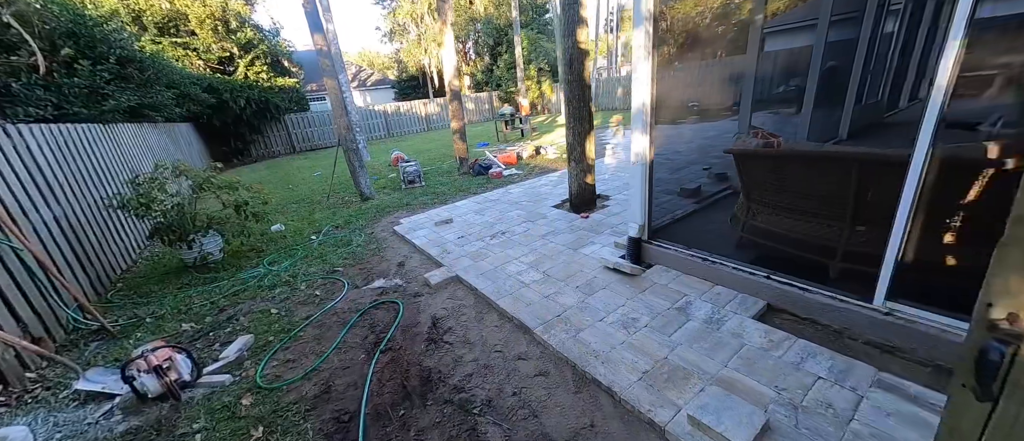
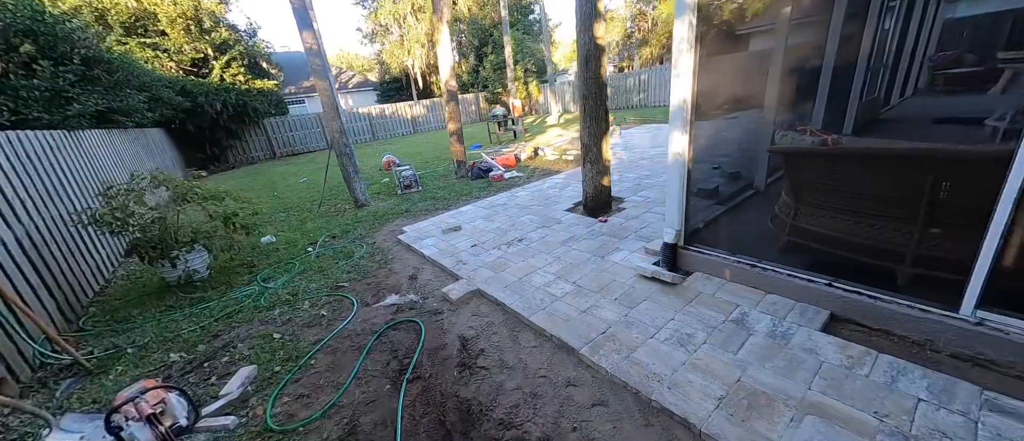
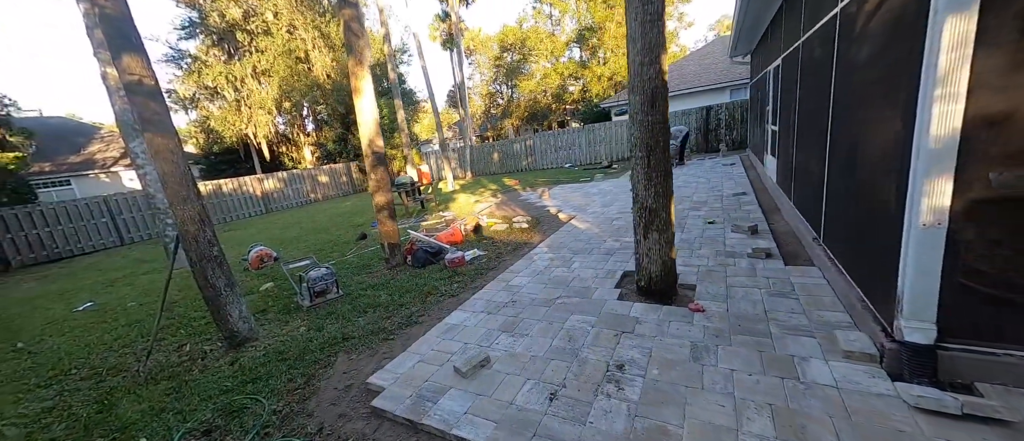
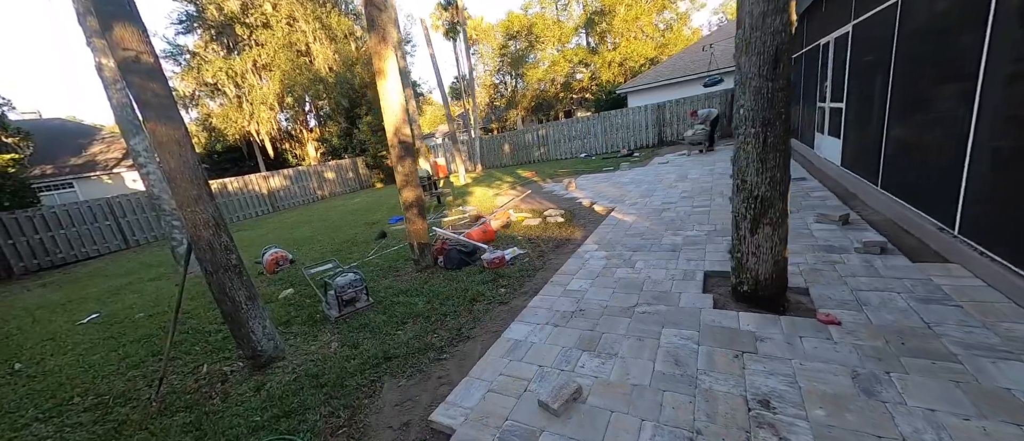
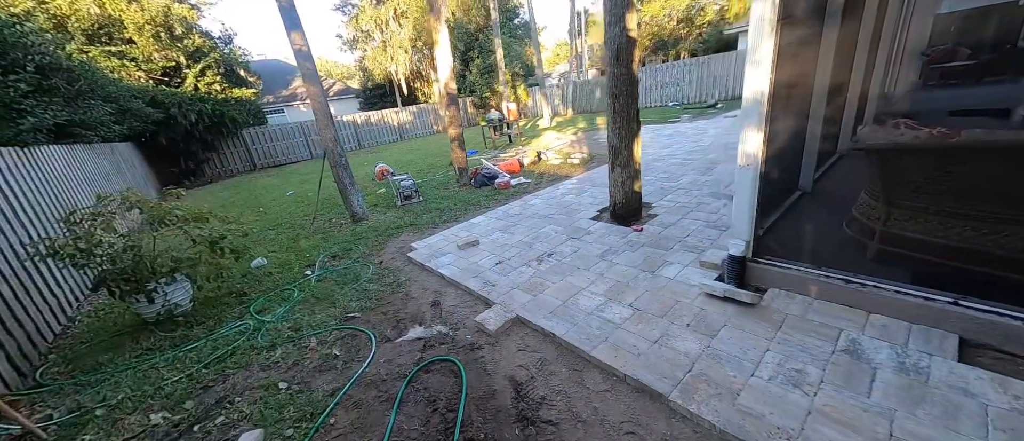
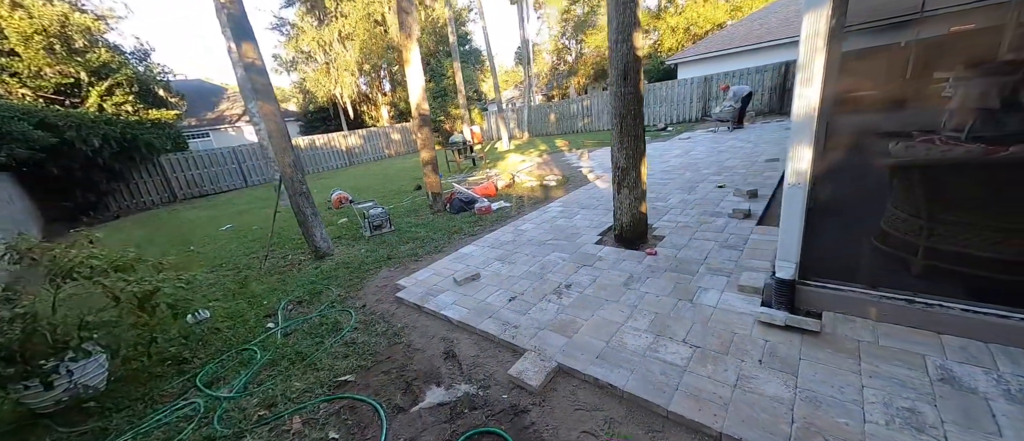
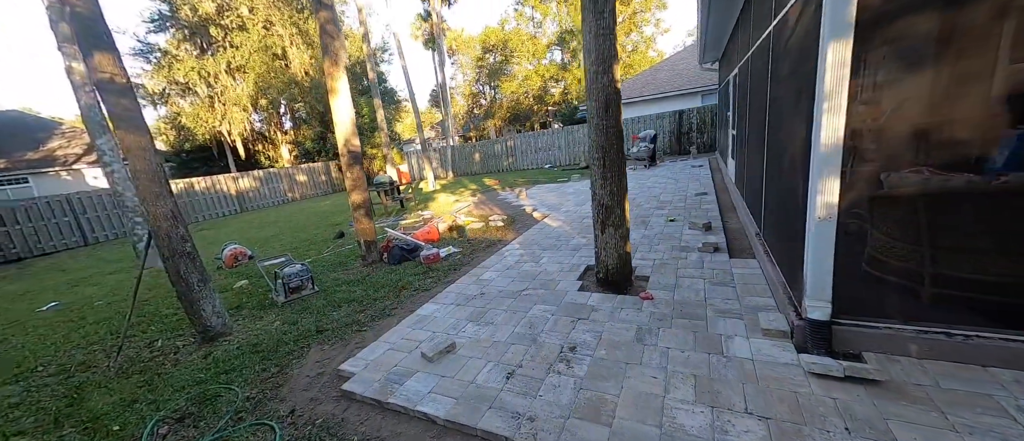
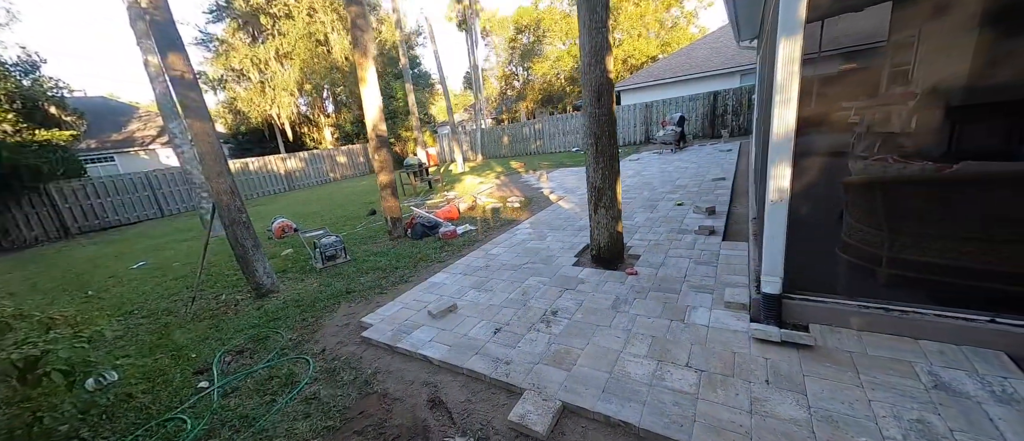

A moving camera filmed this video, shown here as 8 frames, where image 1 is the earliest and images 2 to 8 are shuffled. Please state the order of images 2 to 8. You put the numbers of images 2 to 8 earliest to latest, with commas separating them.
2, 5, 6, 8, 7, 3, 4
